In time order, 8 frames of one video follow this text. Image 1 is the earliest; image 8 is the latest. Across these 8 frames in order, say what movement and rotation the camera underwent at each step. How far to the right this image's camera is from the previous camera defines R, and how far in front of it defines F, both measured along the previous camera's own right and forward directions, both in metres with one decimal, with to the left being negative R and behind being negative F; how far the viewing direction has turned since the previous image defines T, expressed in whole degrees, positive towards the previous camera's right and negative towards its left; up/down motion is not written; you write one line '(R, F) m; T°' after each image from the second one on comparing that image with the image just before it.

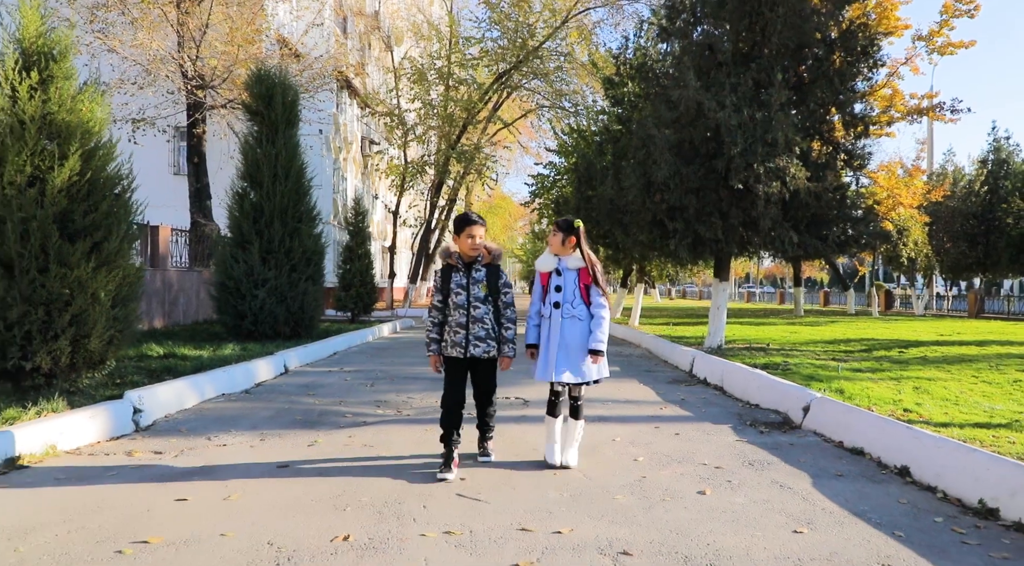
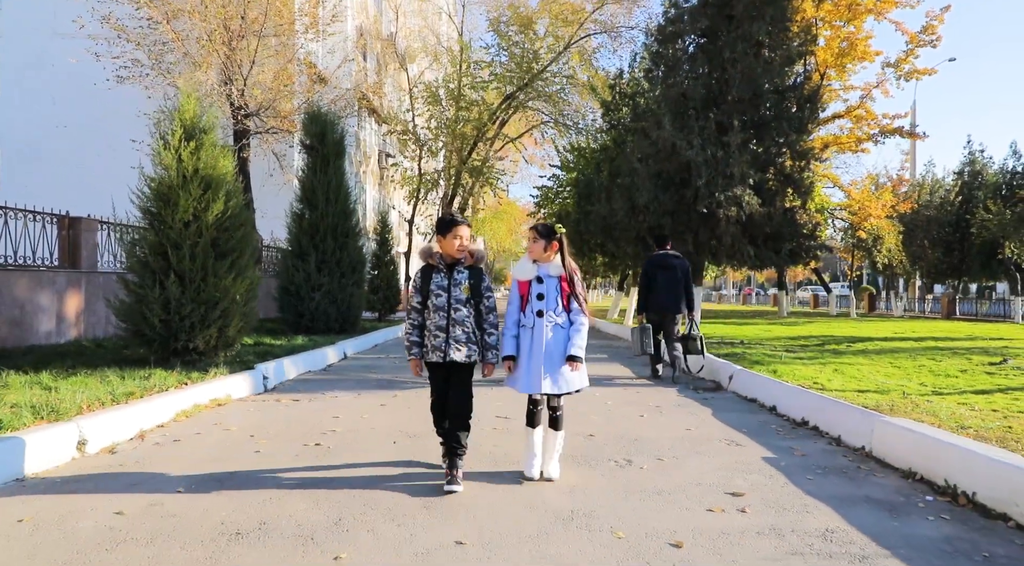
(-0.1, -2.8) m; 0°
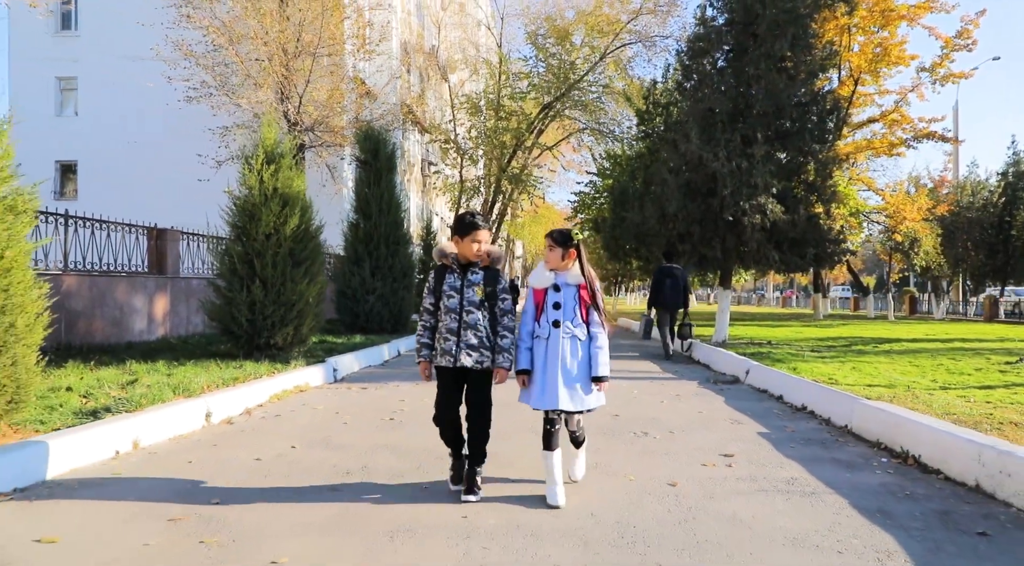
(0.0, -1.2) m; -3°
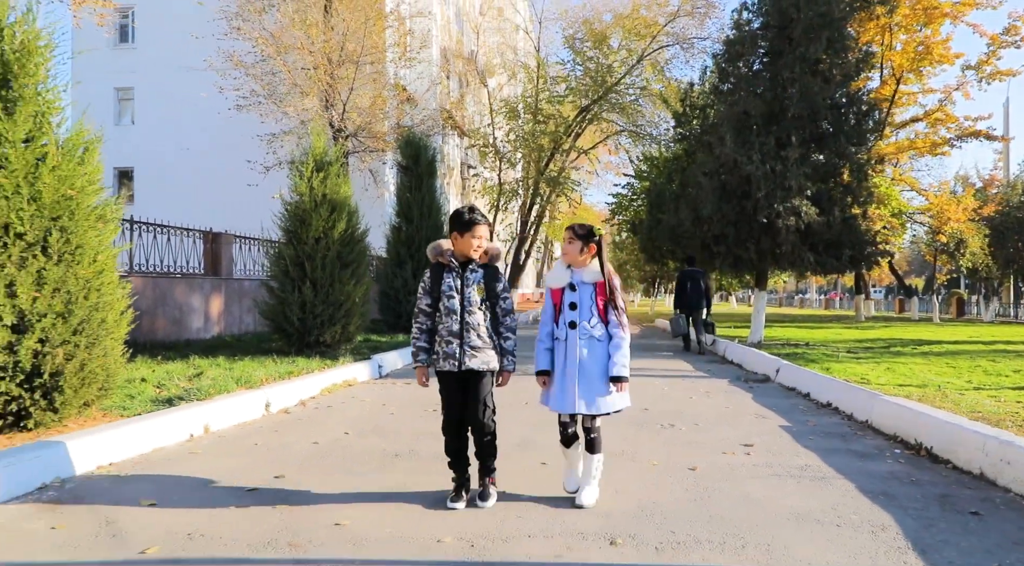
(0.0, -0.4) m; -3°
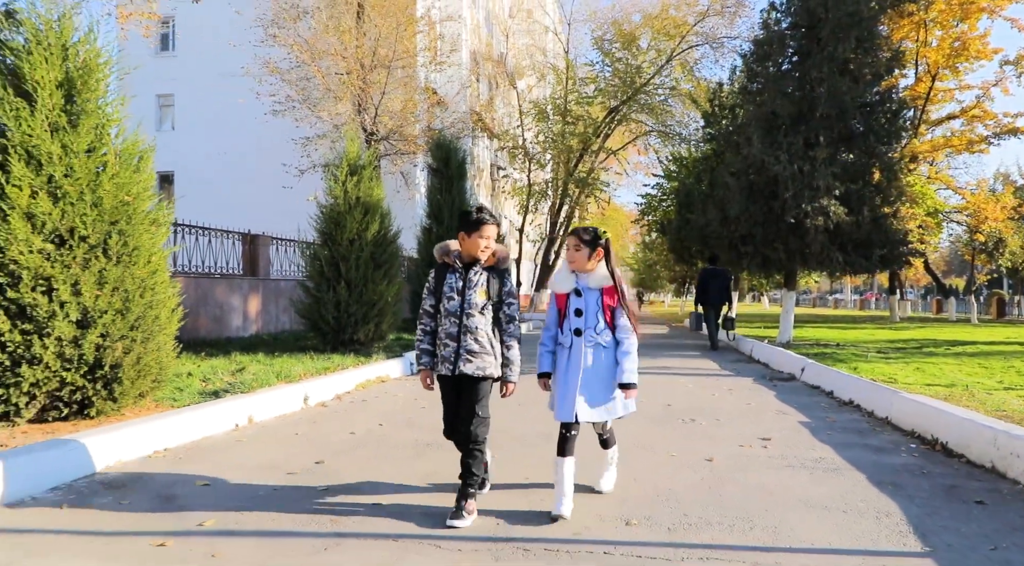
(0.0, -0.3) m; -2°
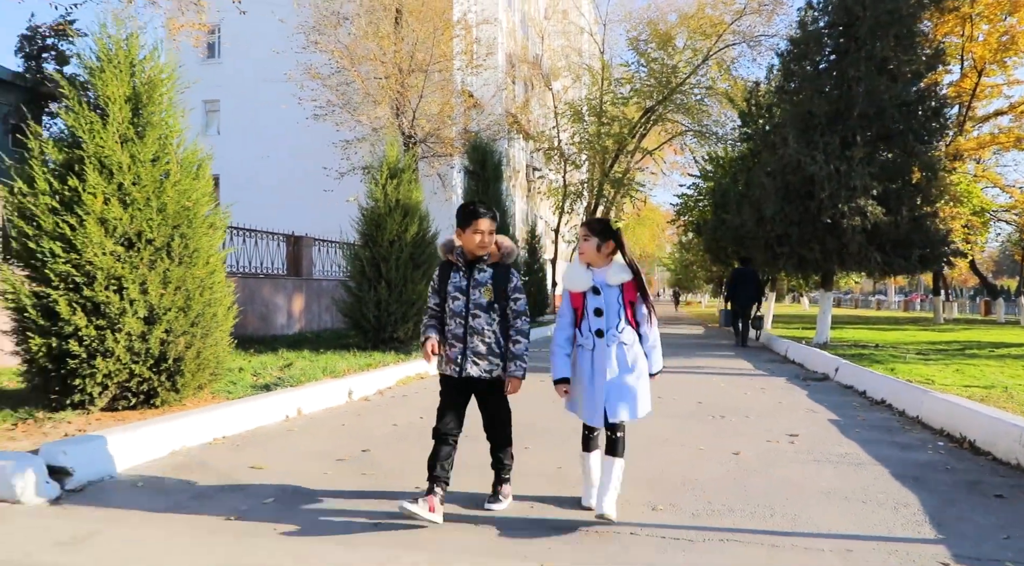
(0.0, -0.3) m; -3°
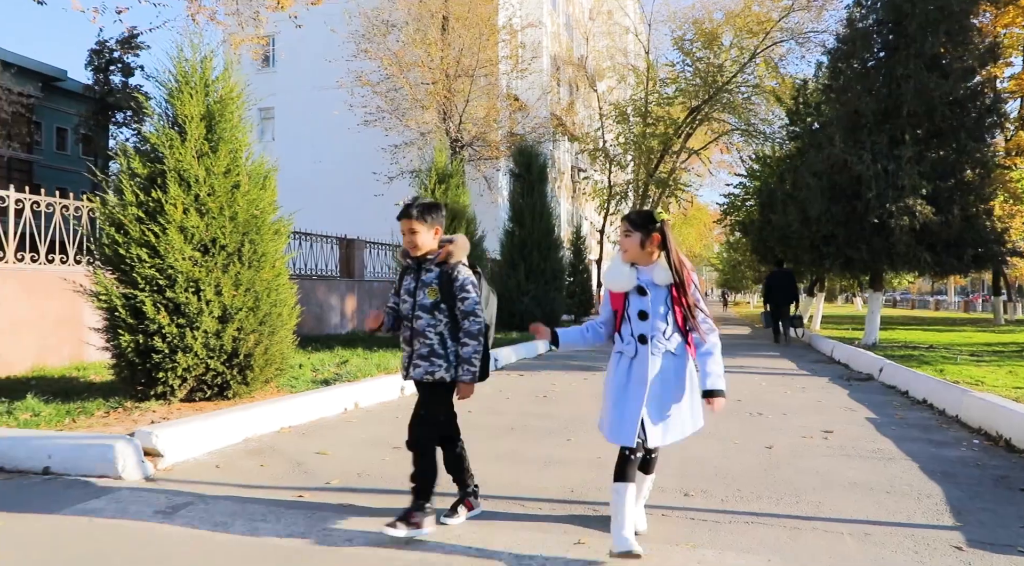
(0.0, -0.3) m; -3°
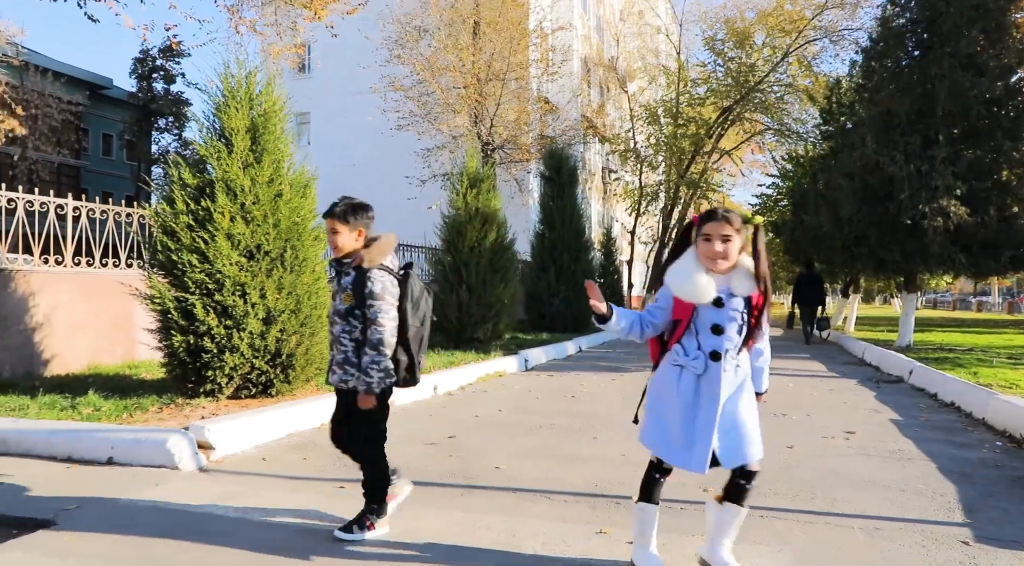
(0.0, -0.2) m; -2°
